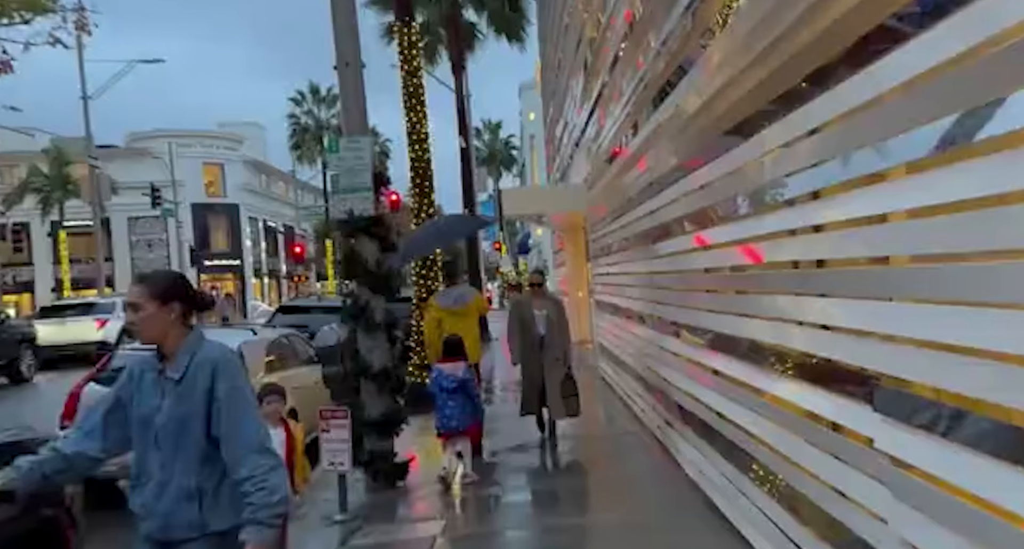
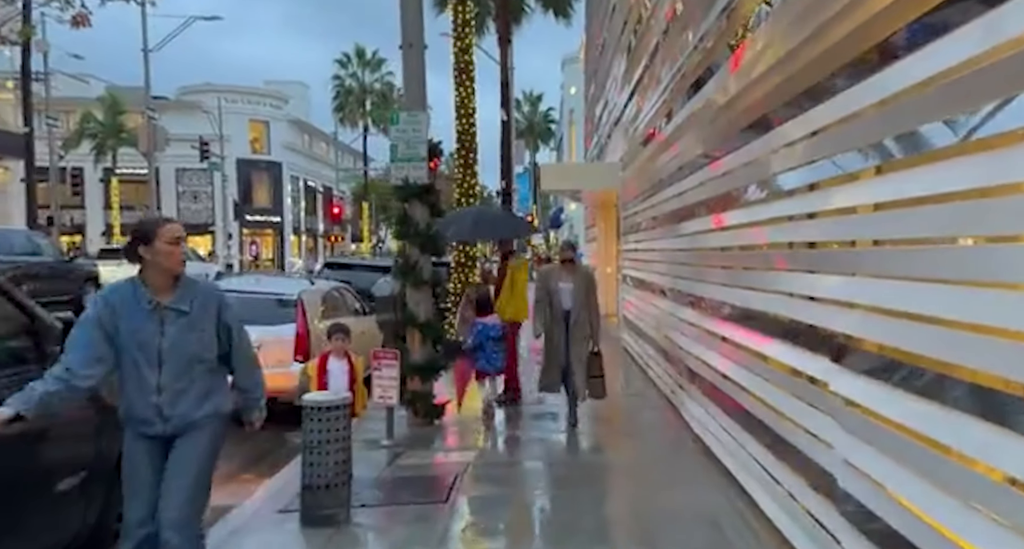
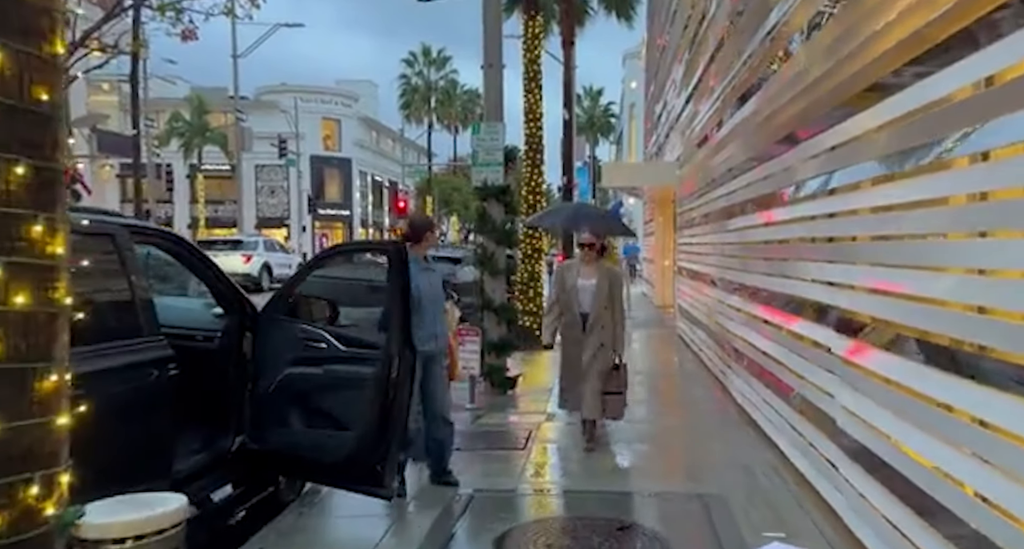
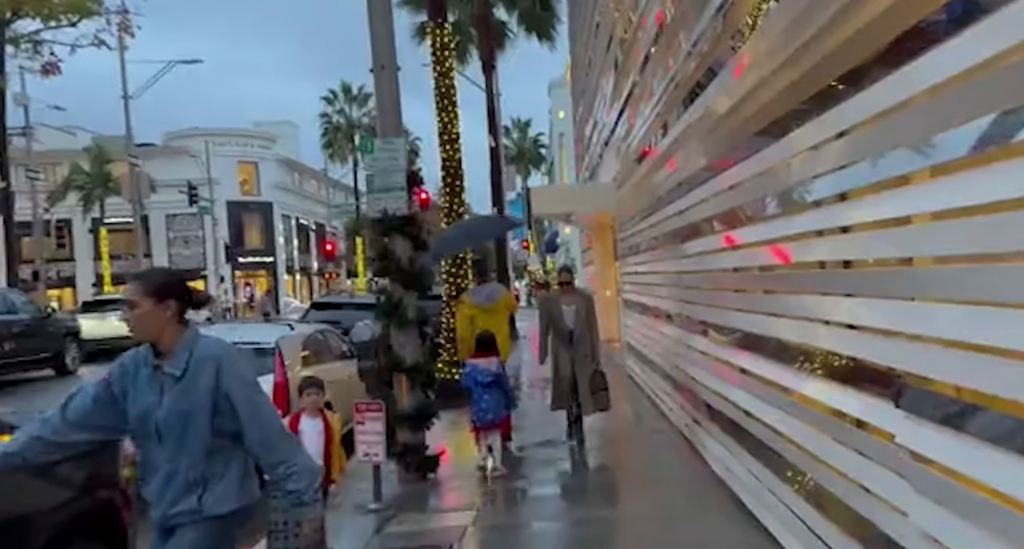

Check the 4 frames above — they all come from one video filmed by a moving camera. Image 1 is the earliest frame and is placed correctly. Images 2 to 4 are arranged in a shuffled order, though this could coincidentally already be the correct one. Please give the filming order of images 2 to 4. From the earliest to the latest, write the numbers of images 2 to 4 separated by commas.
4, 2, 3
